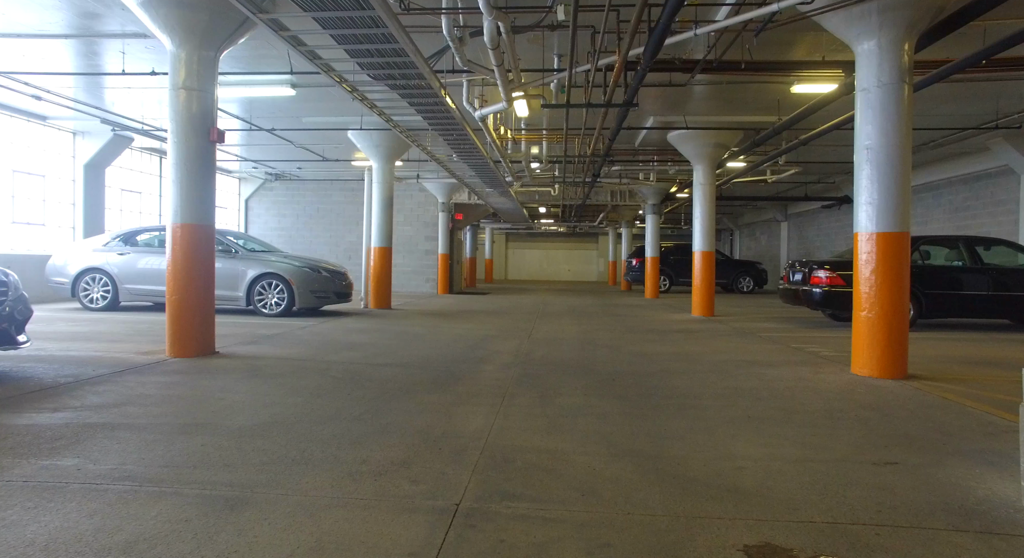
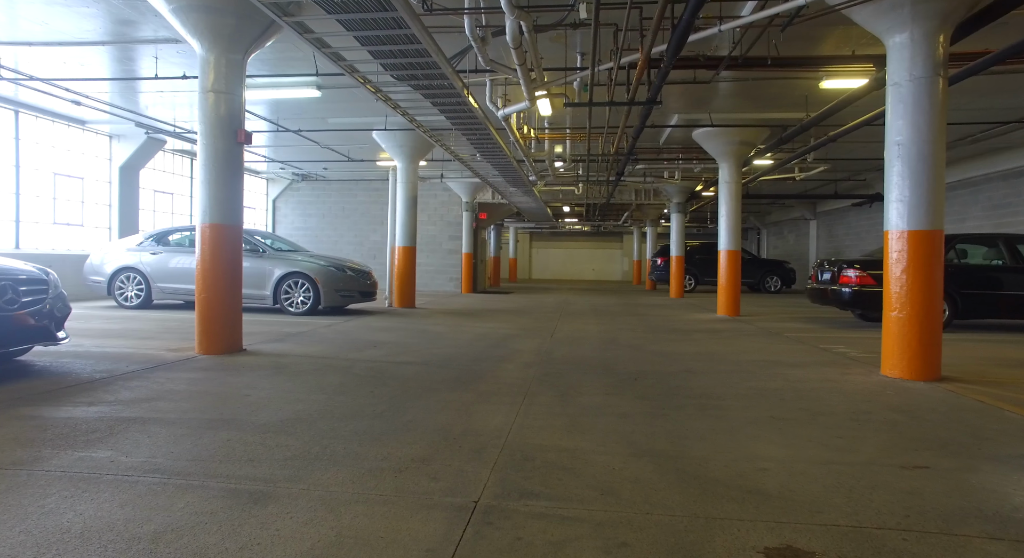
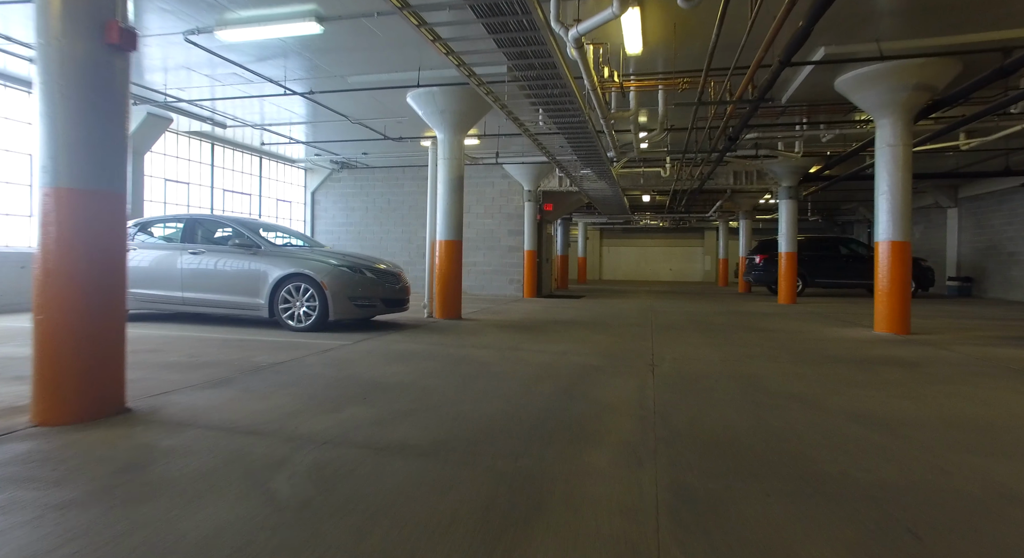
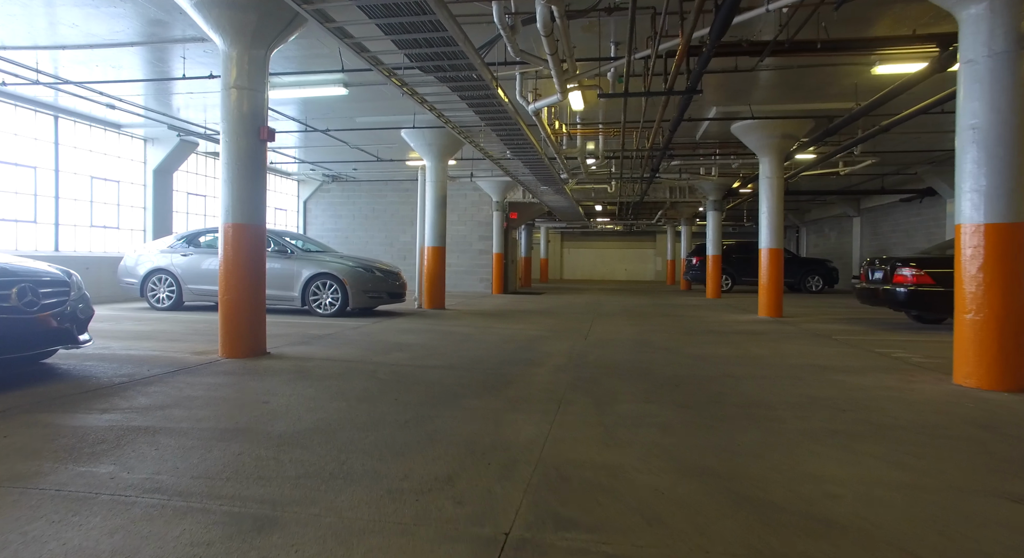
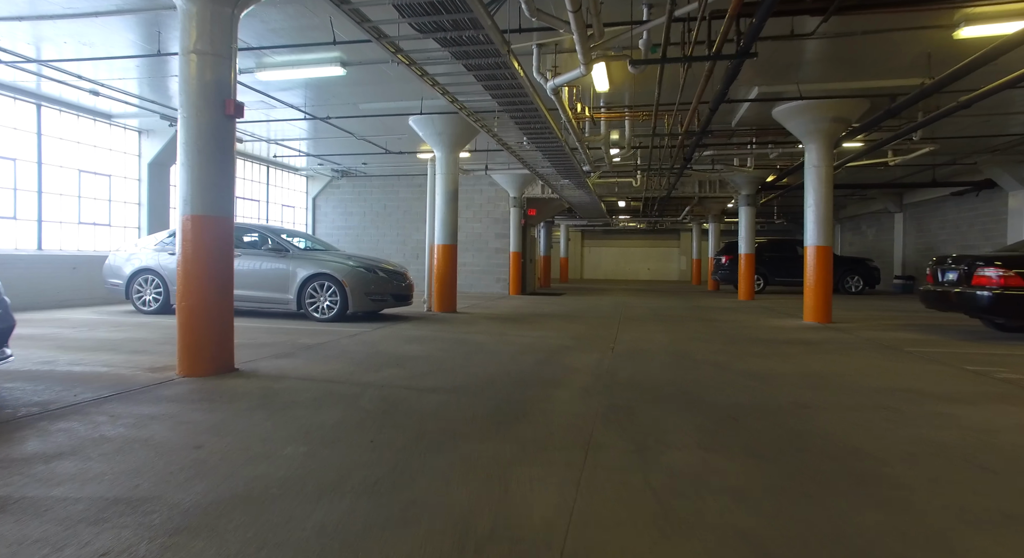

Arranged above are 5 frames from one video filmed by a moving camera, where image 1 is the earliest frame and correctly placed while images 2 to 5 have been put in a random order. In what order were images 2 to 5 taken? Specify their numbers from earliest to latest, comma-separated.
2, 4, 5, 3
